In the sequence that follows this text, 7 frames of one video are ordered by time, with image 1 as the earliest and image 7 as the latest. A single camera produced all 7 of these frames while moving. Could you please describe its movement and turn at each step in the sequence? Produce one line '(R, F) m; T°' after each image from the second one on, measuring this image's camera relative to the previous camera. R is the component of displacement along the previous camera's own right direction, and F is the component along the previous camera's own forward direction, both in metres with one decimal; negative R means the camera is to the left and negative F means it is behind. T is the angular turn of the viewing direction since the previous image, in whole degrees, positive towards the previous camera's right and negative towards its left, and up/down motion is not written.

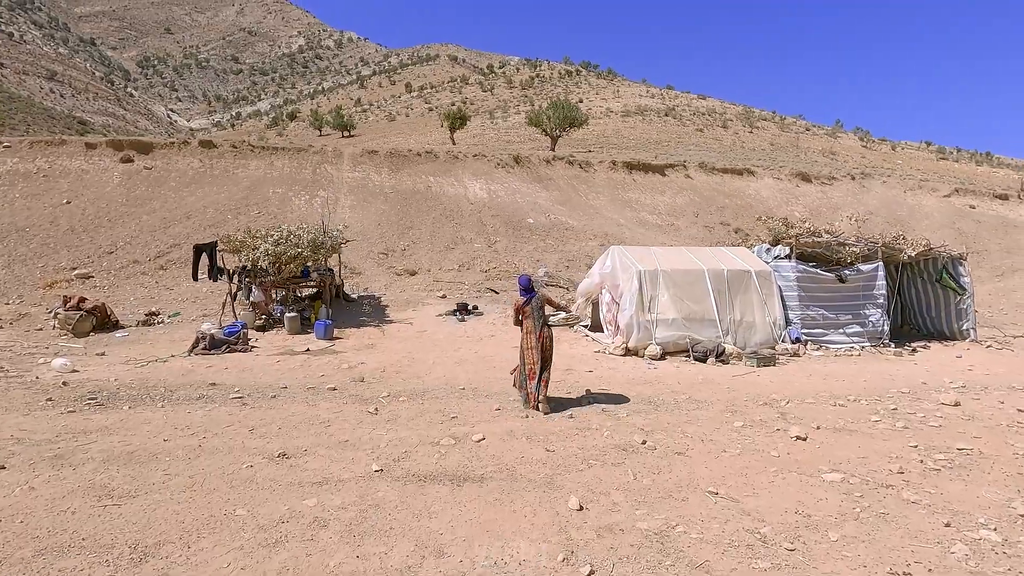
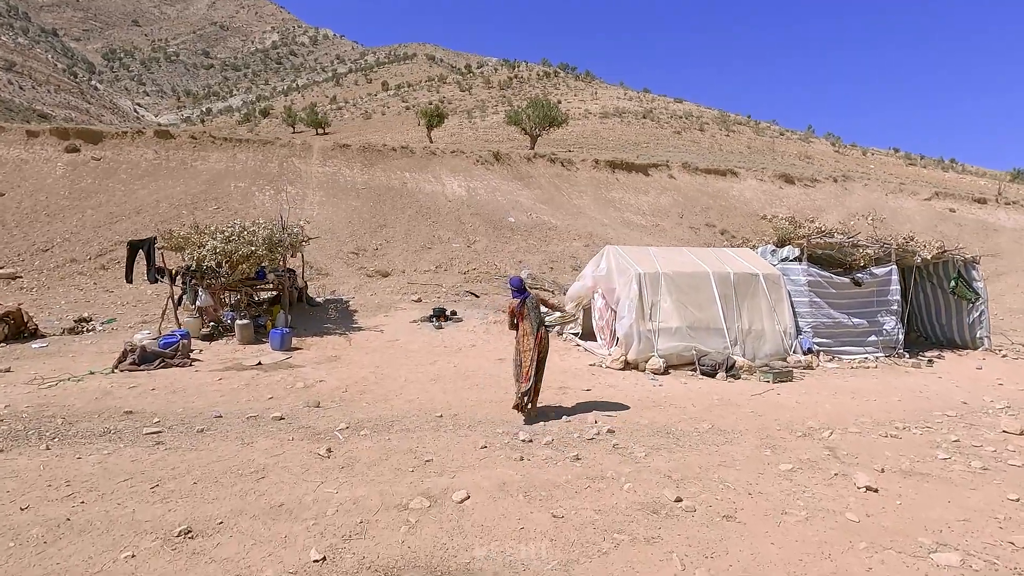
(-0.1, +1.2) m; +2°
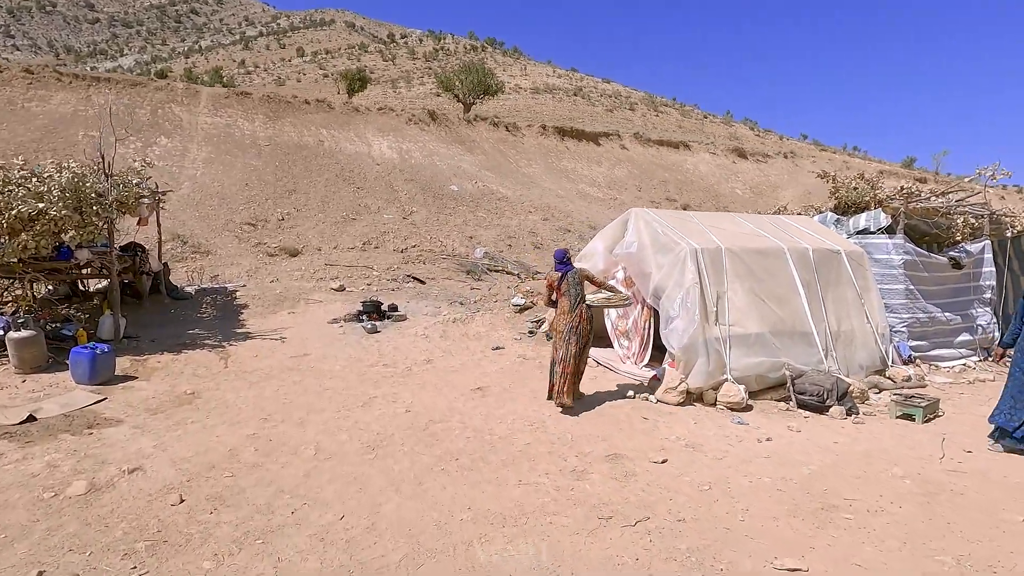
(-0.6, +3.7) m; +8°
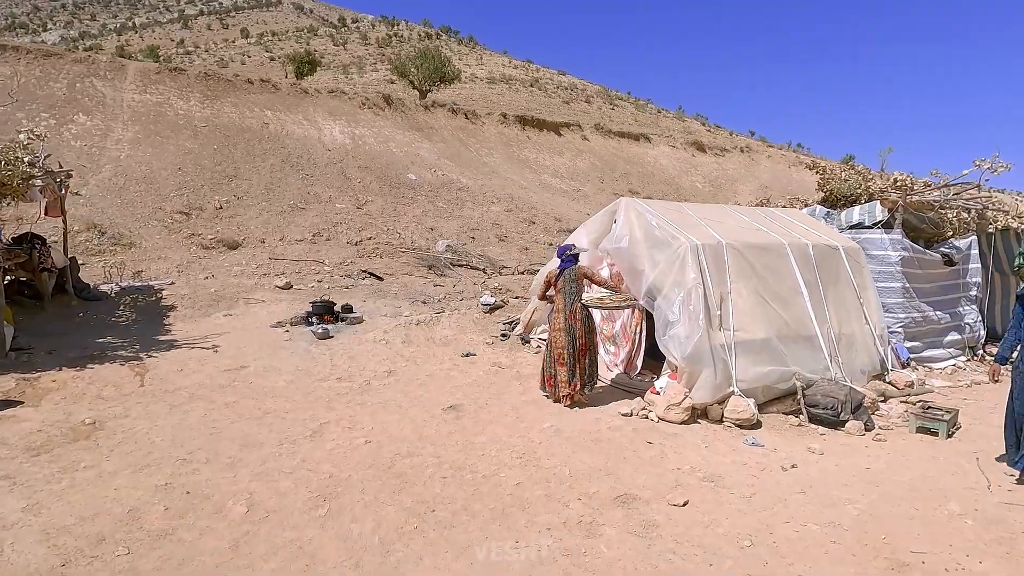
(-0.2, +0.8) m; +5°
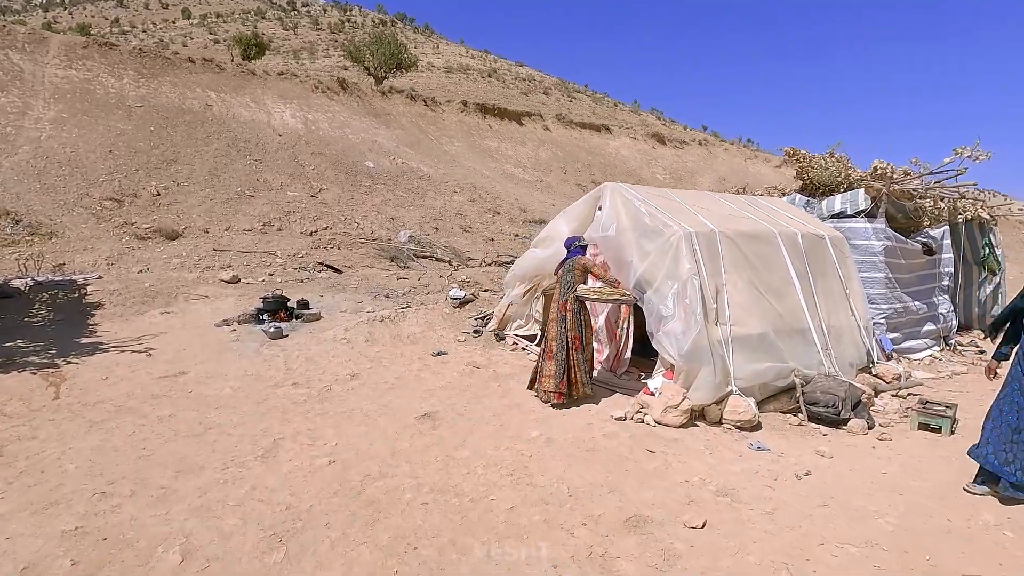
(-0.2, +0.5) m; +4°
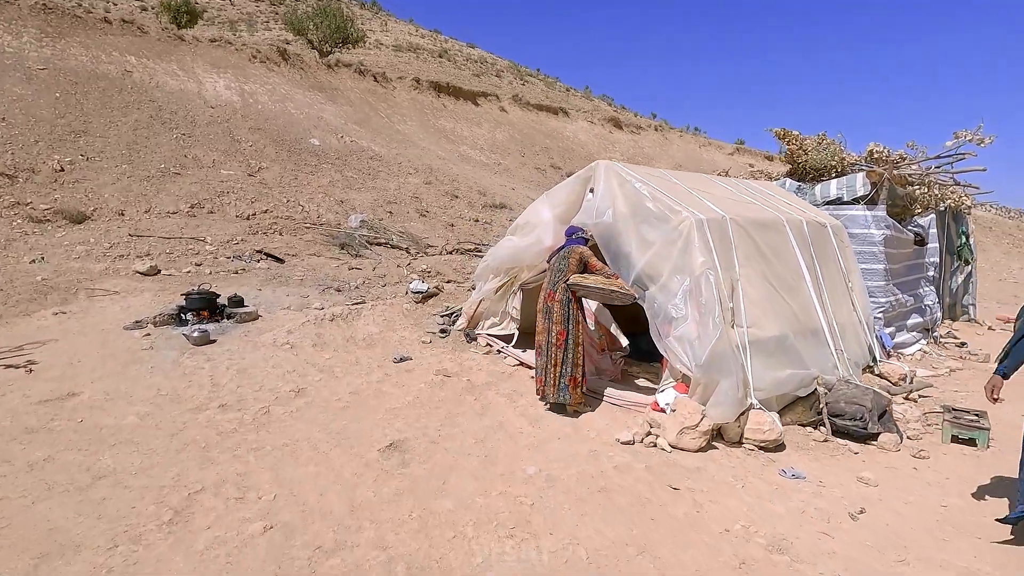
(-0.2, +0.9) m; +5°
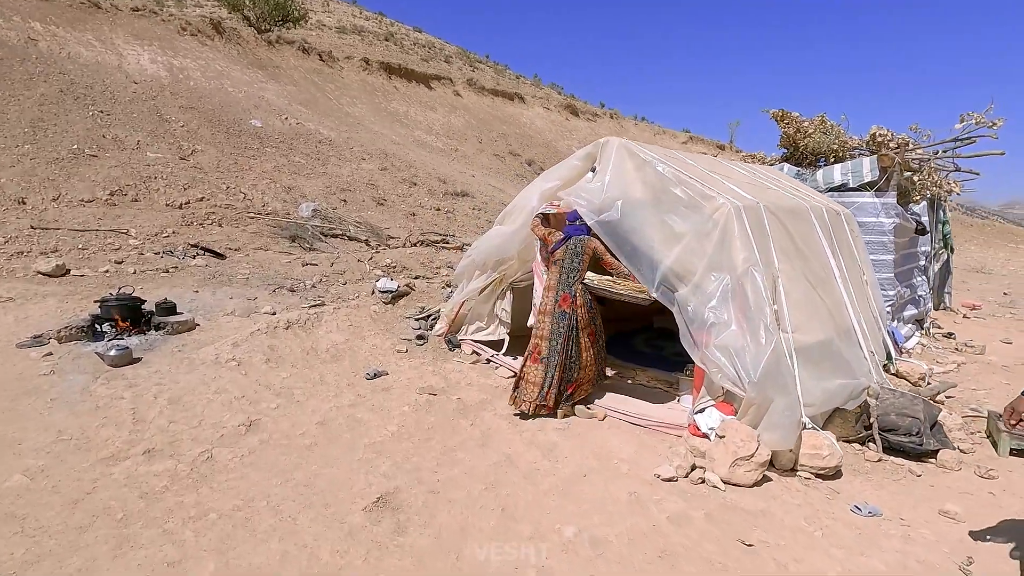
(-0.4, +0.8) m; +5°
